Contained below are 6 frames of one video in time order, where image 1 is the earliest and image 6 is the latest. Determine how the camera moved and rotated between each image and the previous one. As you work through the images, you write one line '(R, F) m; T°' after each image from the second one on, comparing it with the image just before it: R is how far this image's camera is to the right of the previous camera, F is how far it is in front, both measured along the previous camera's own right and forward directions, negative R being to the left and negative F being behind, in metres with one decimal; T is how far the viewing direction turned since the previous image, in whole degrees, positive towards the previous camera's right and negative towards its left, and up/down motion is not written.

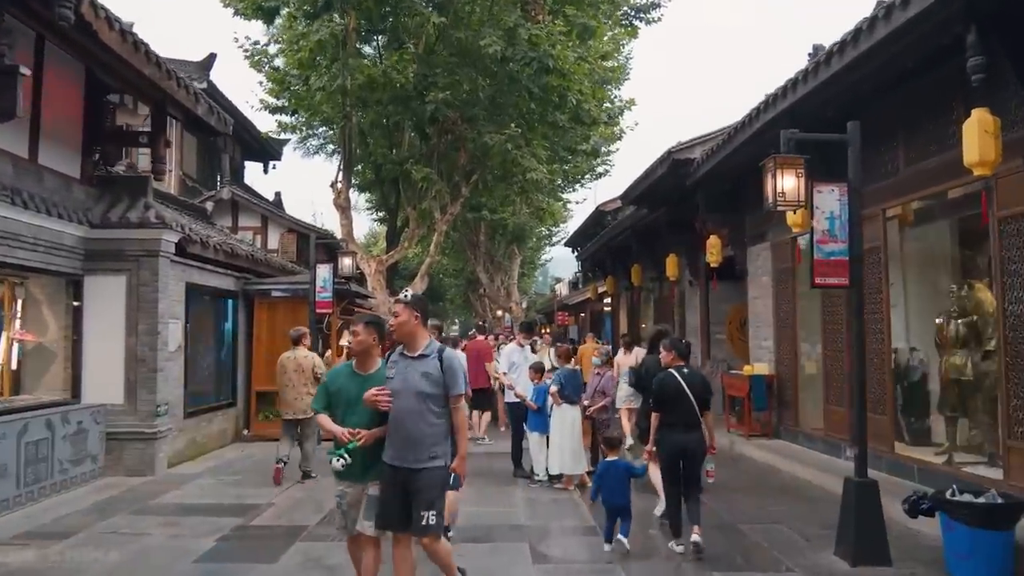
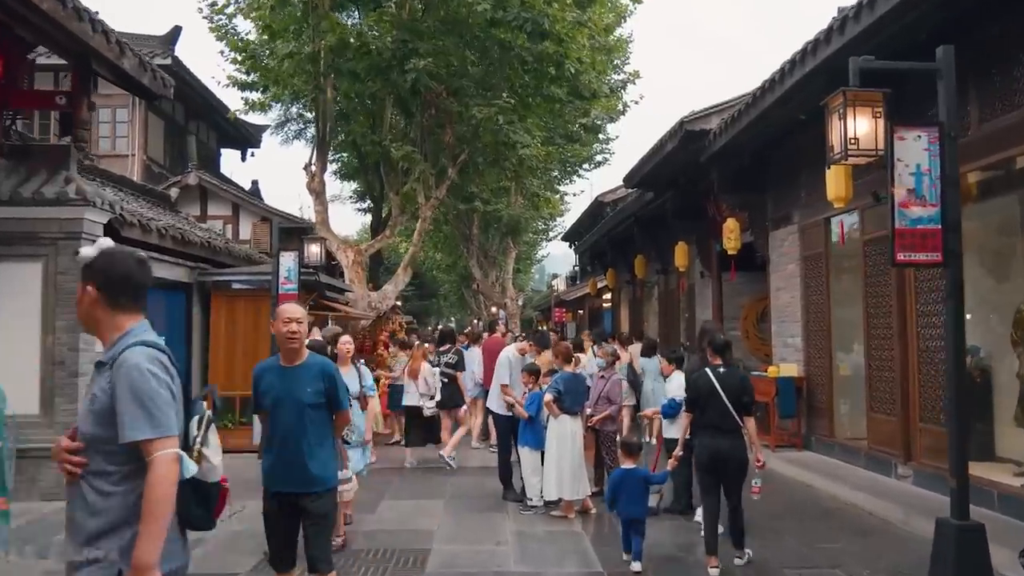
(+0.1, +1.5) m; 0°
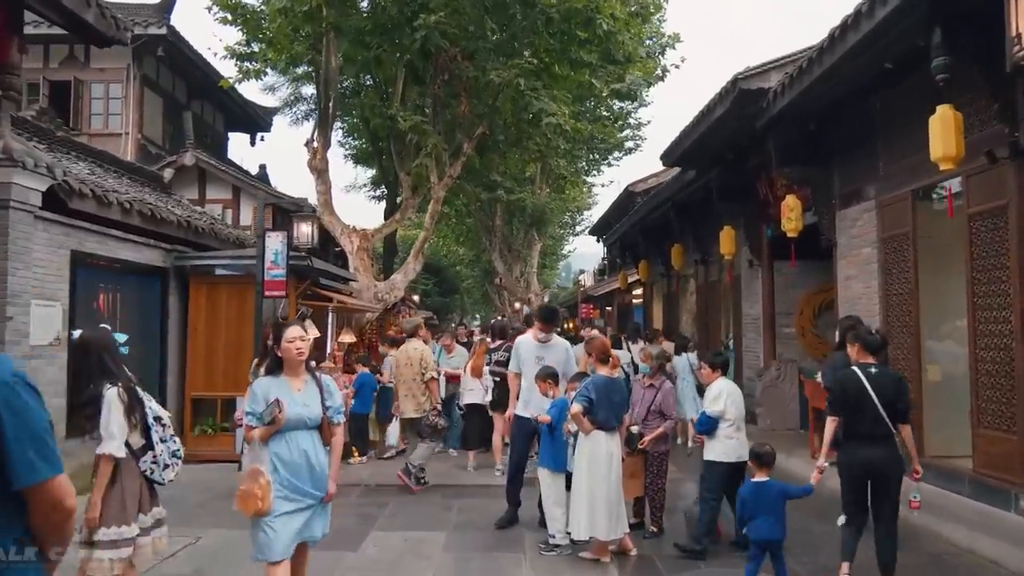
(0.0, +1.6) m; -2°
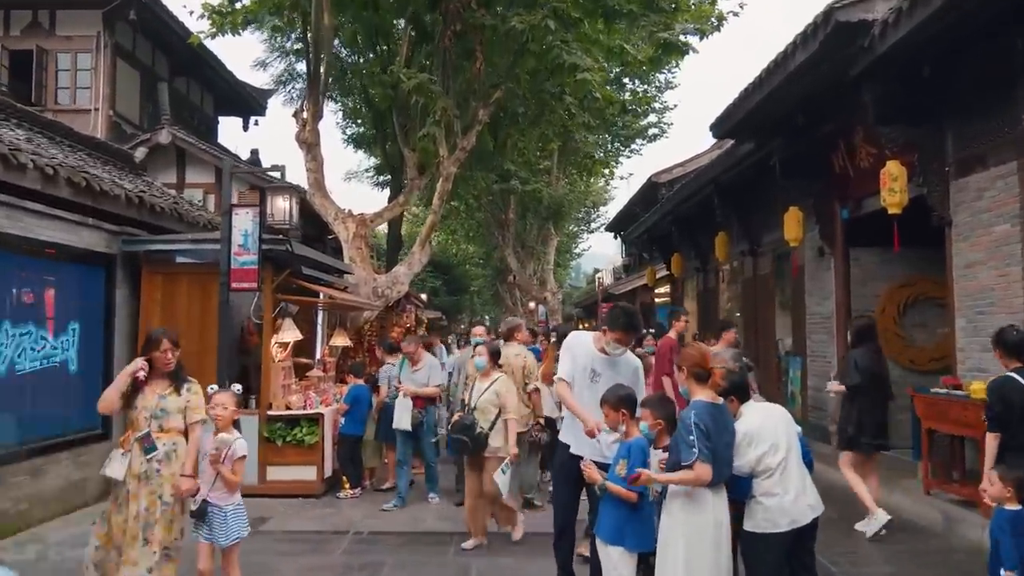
(-0.2, +2.0) m; -1°
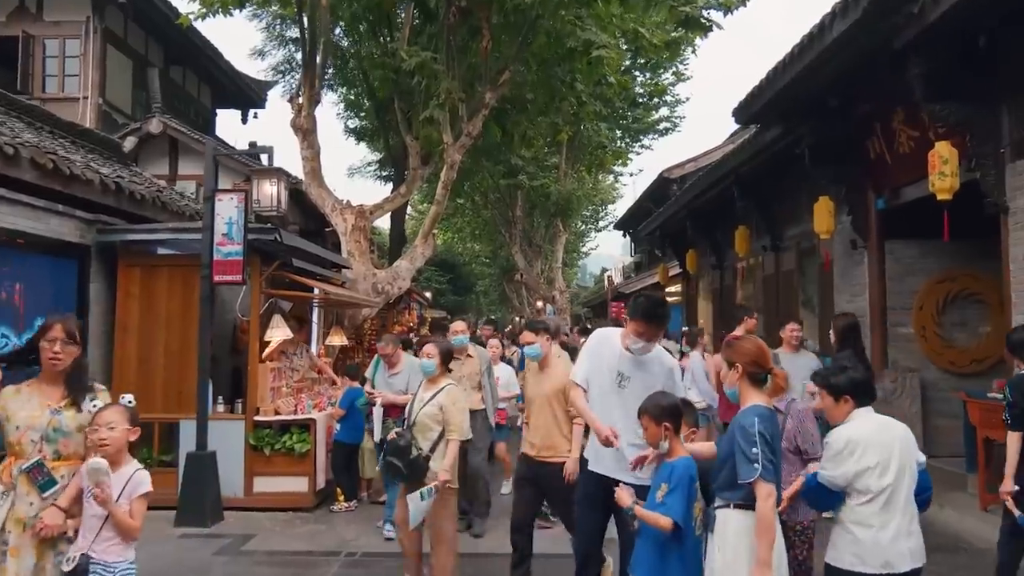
(0.0, +0.7) m; 0°
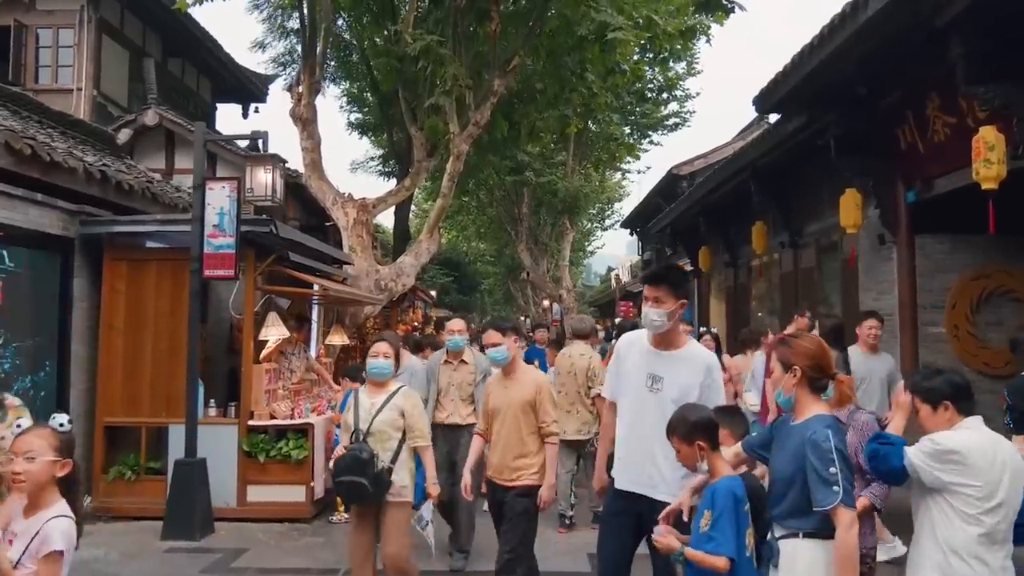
(-0.1, +0.5) m; 0°
